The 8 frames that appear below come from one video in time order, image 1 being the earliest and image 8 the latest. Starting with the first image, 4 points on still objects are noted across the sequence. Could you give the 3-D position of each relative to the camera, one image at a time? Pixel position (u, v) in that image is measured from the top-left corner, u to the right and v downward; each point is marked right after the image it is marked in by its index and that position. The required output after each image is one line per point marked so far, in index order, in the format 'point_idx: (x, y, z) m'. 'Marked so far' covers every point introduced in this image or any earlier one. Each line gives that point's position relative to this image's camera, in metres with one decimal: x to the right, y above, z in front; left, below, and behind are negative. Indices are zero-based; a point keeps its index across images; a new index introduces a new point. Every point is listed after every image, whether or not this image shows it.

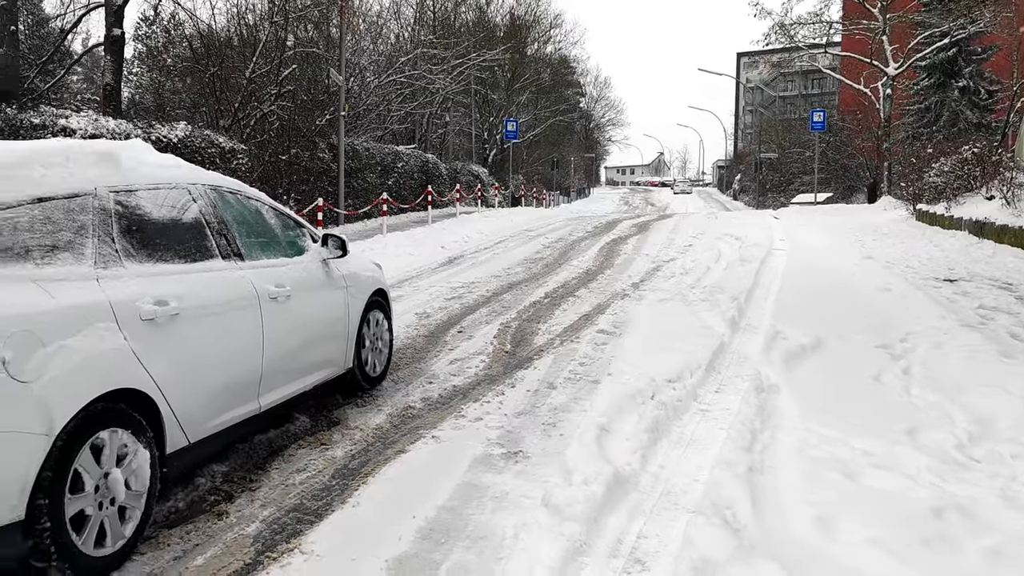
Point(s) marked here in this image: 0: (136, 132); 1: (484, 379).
0: (-5.2, +2.2, +11.5) m
1: (-0.2, -0.7, +6.0) m
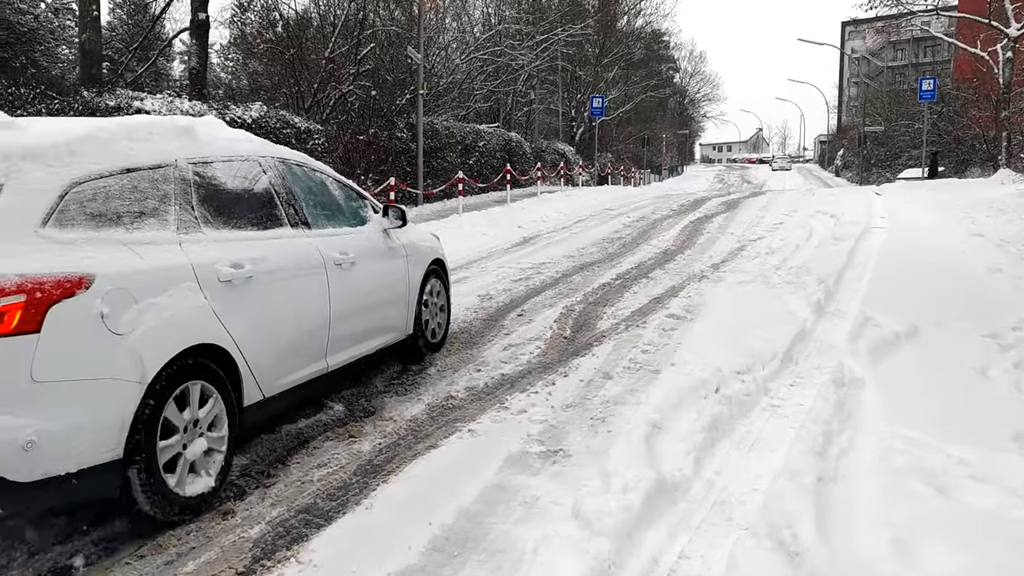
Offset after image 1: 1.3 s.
0: (-4.2, +2.4, +11.5) m
1: (+0.2, -0.5, +5.6) m
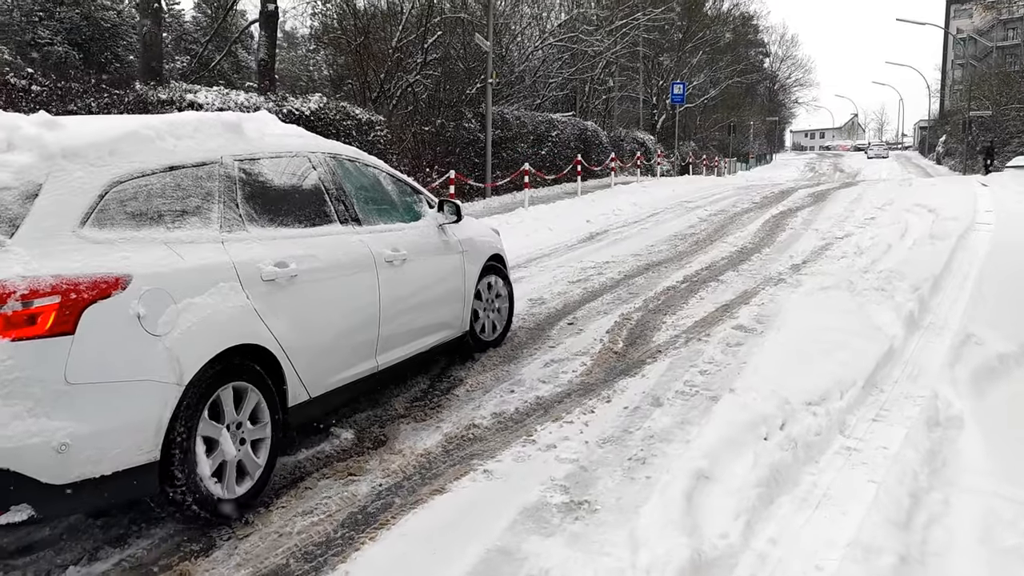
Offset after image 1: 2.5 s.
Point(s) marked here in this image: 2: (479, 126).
0: (-3.3, +2.5, +11.3) m
1: (+0.4, -0.6, +5.0) m
2: (-0.7, +3.3, +17.1) m
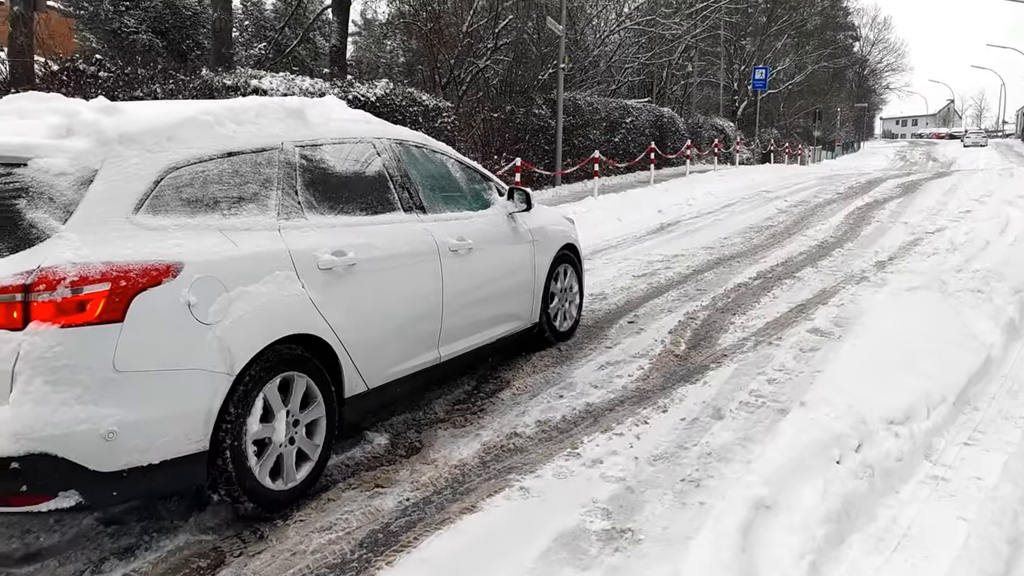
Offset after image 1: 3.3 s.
0: (-2.4, +2.6, +11.1) m
1: (+0.7, -0.6, +4.6) m
2: (+0.7, +3.5, +16.7) m
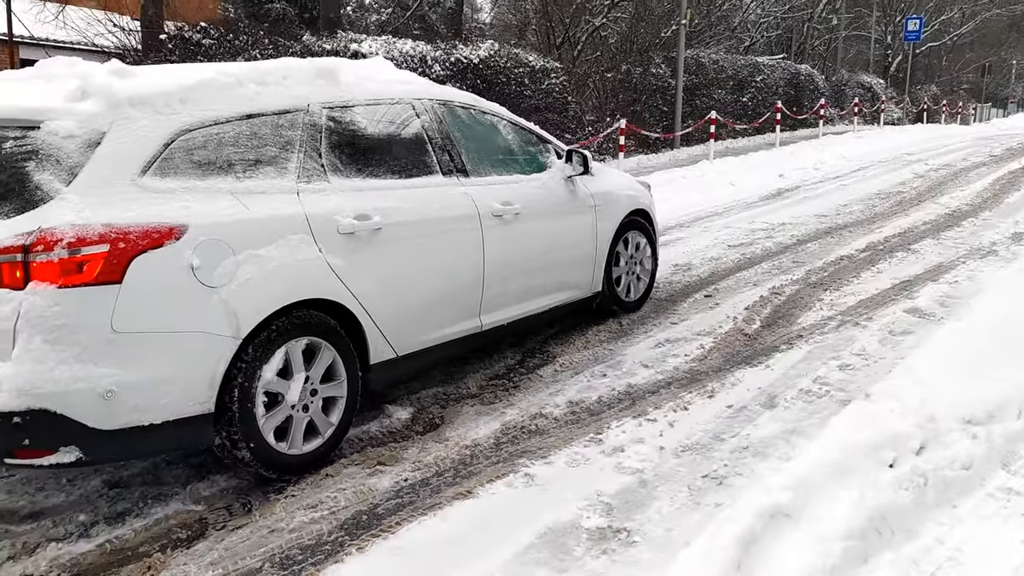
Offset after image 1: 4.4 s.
0: (-1.0, +3.1, +11.1) m
1: (+0.9, -0.5, +4.2) m
2: (+3.0, +4.1, +16.0) m
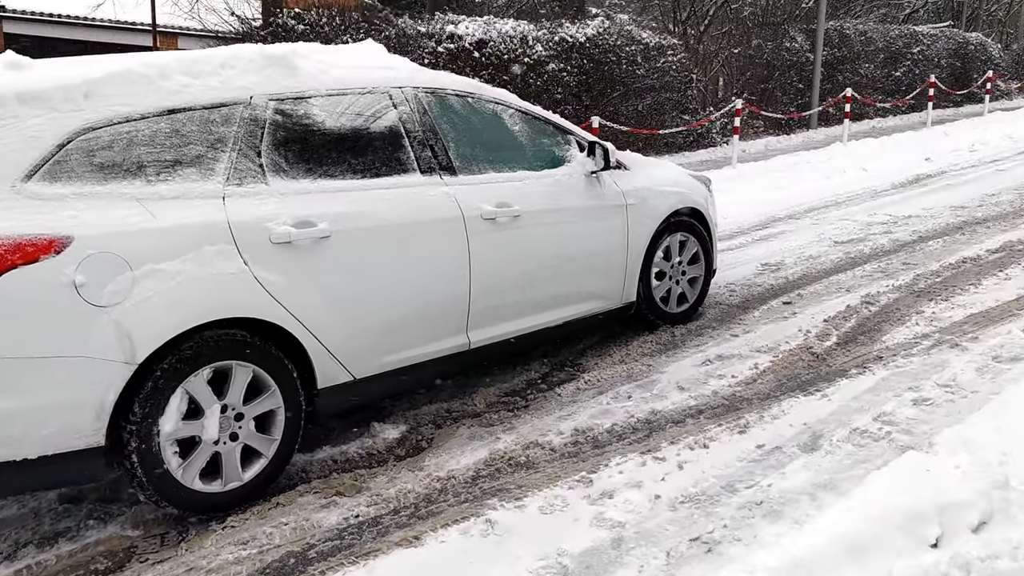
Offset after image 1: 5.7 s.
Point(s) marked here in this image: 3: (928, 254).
0: (+0.3, +3.2, +10.6) m
1: (+0.9, -0.5, +3.7) m
2: (+5.2, +4.3, +14.7) m
3: (+3.0, +0.2, +6.1) m
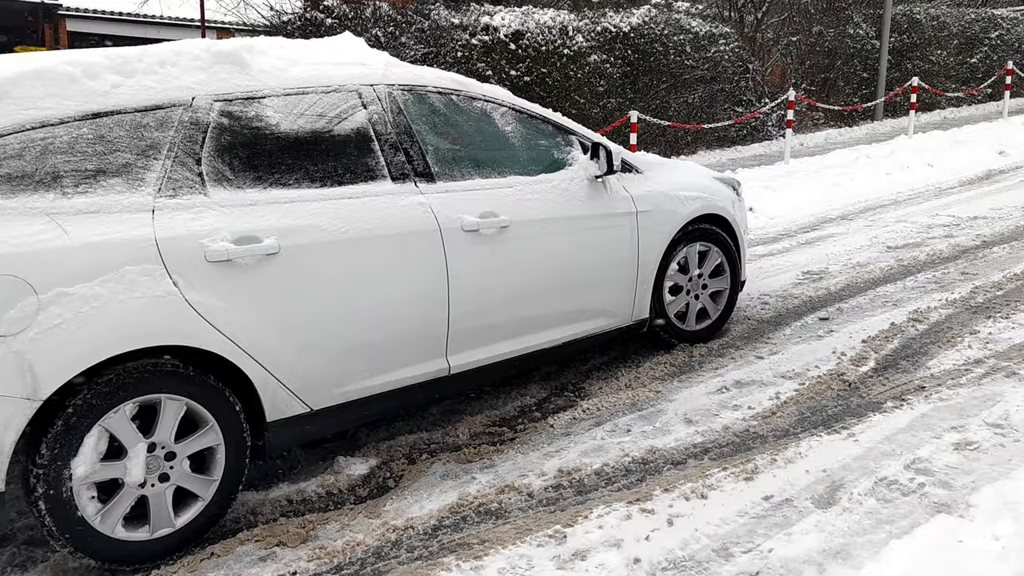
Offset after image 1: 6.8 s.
0: (+0.8, +3.2, +10.1) m
1: (+0.8, -0.6, +3.2) m
2: (+6.0, +4.2, +13.9) m
3: (+3.1, +0.2, +5.5) m
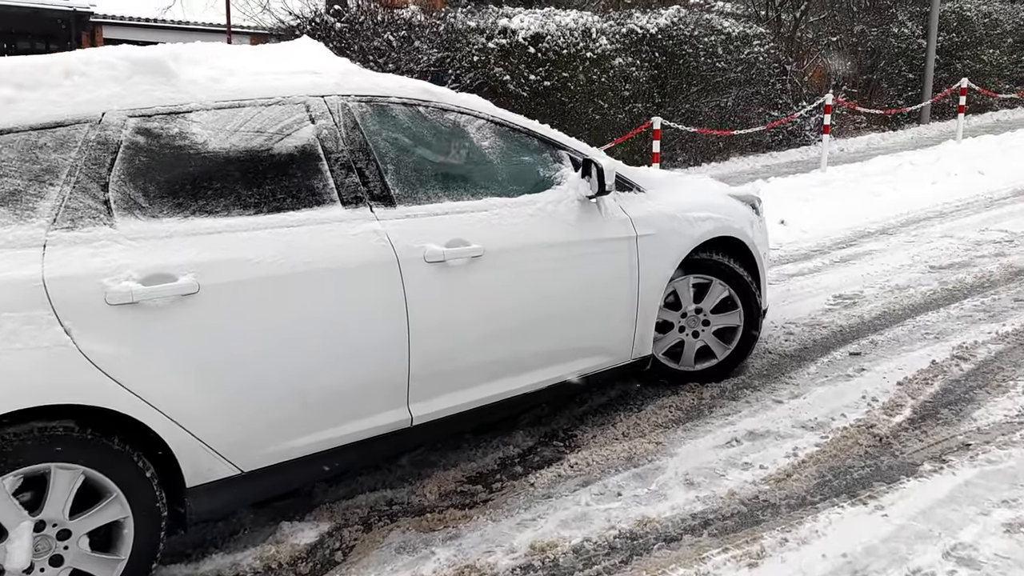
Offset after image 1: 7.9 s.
0: (+1.1, +3.0, +9.7) m
1: (+0.7, -0.7, +2.7) m
2: (+6.4, +4.0, +13.1) m
3: (+3.1, 0.0, +4.9) m
